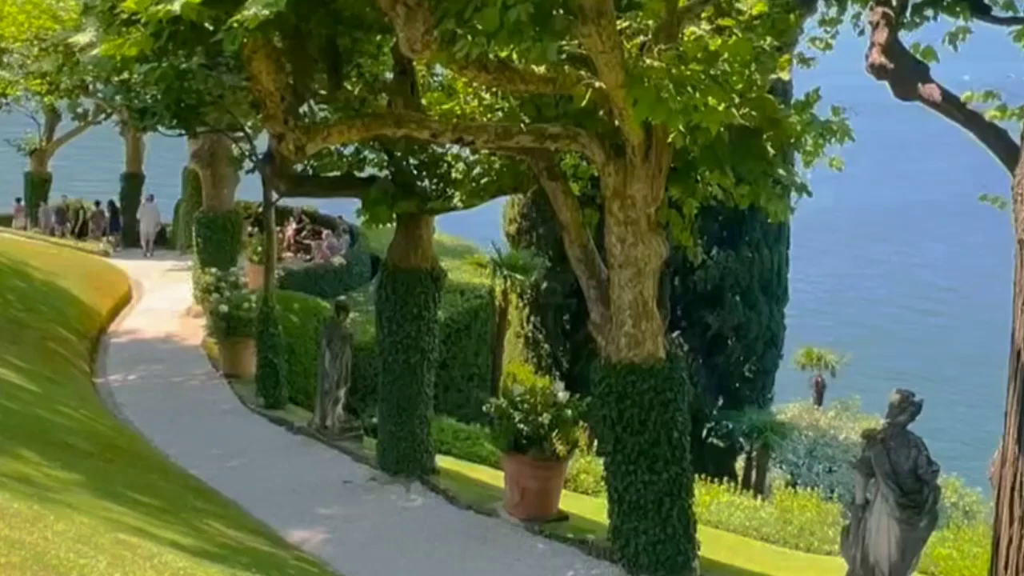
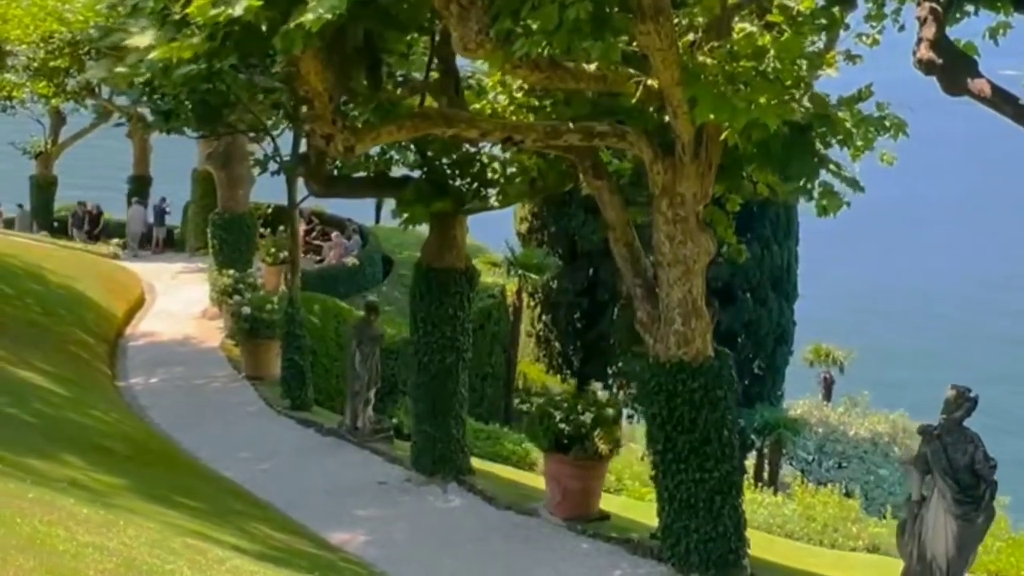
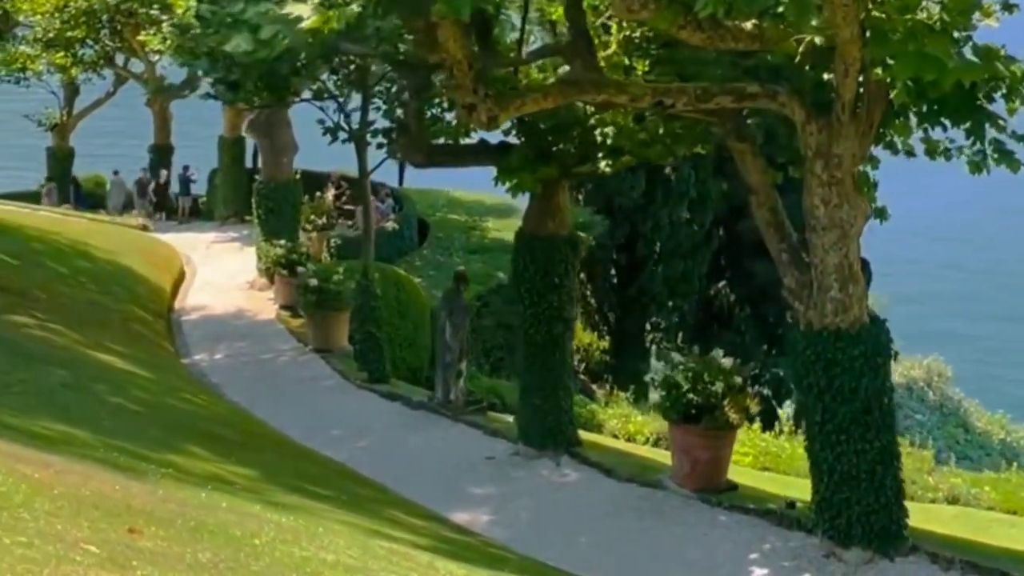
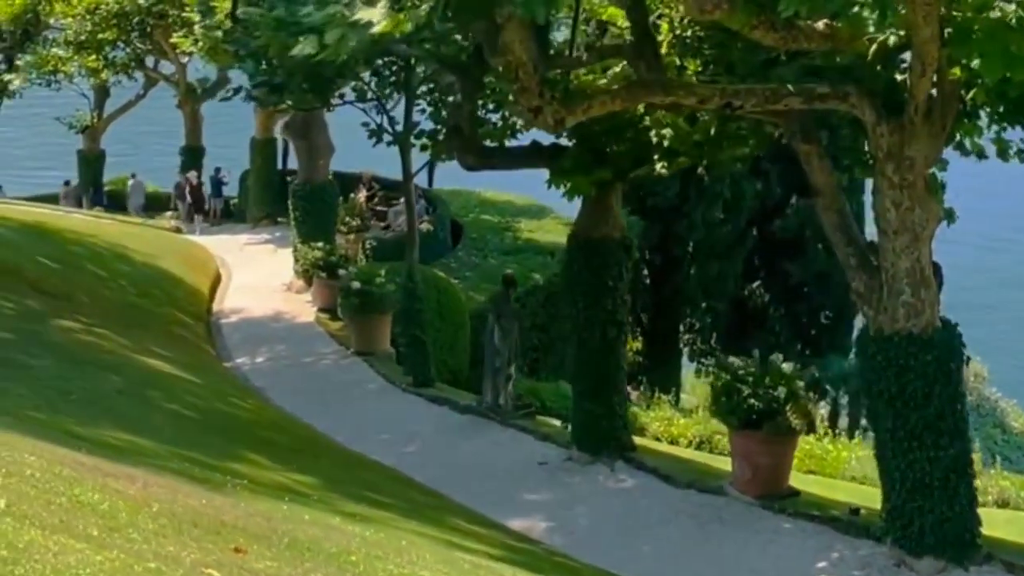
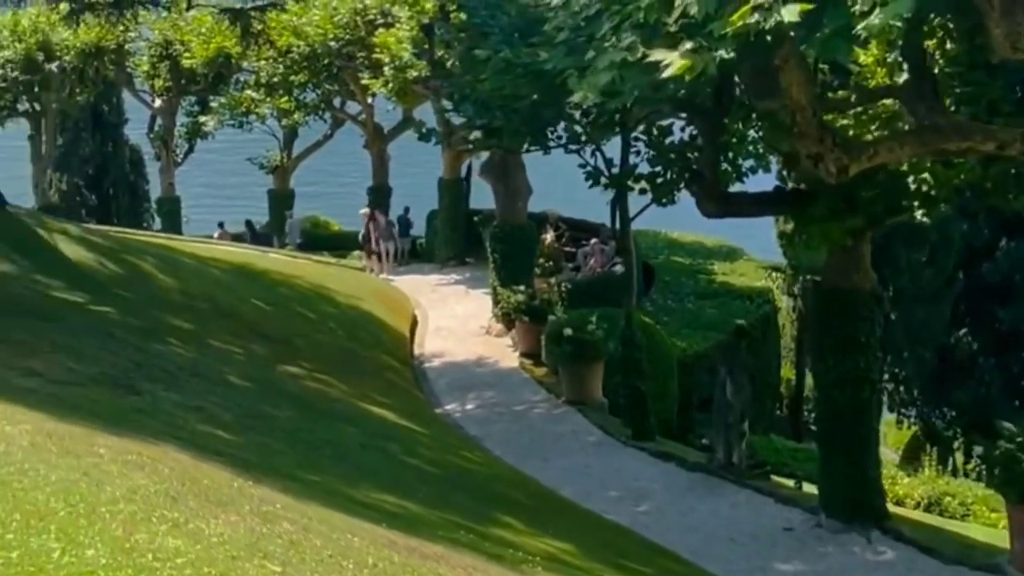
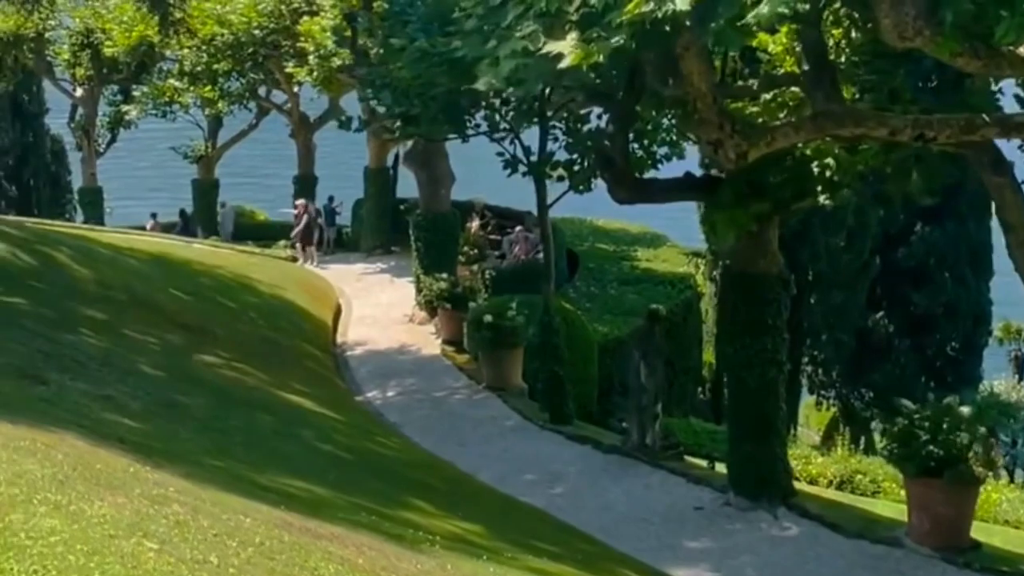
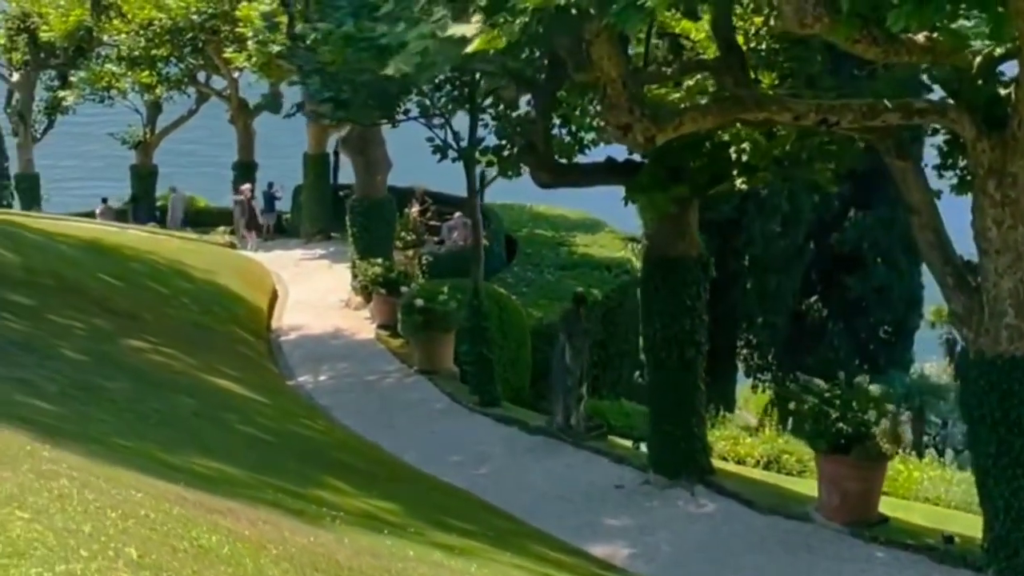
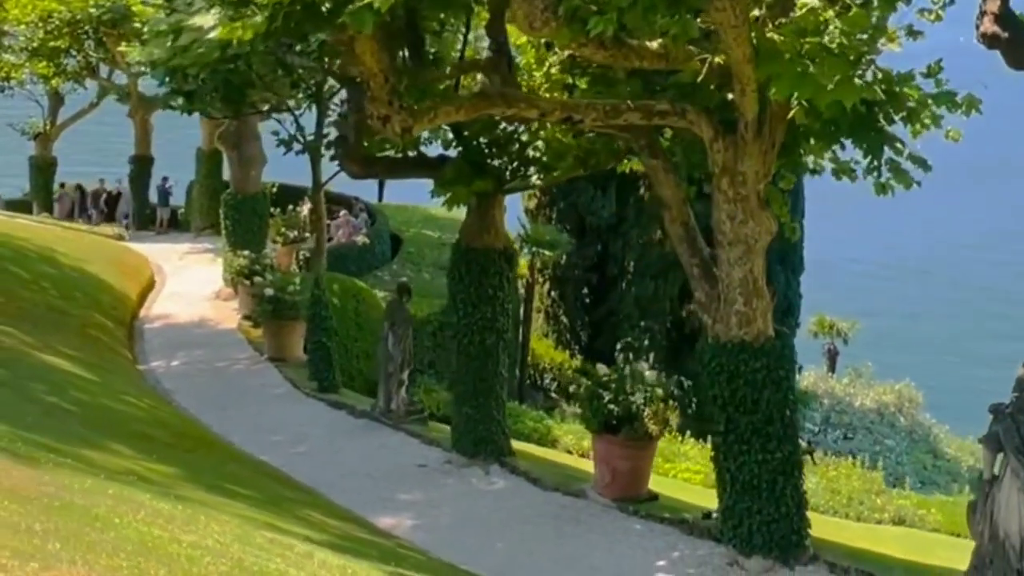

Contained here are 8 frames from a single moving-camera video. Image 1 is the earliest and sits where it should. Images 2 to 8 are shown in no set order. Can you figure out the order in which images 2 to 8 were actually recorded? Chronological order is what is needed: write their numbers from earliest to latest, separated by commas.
2, 8, 3, 4, 7, 6, 5
